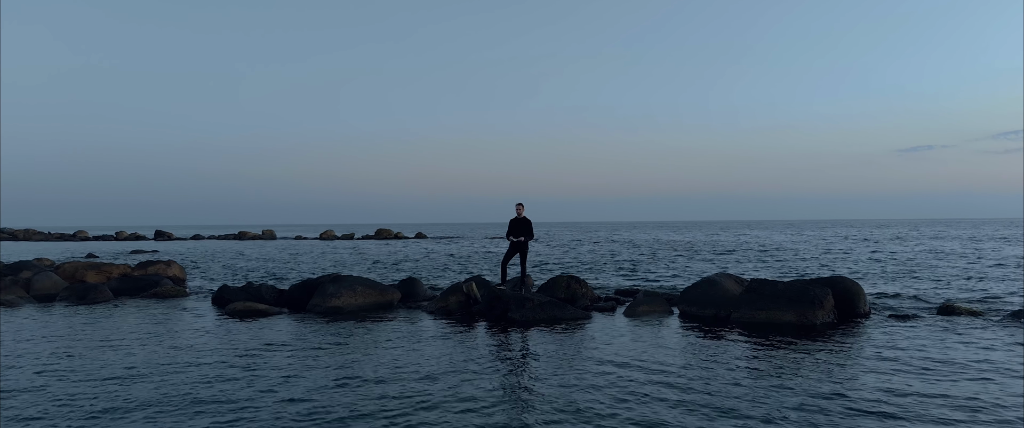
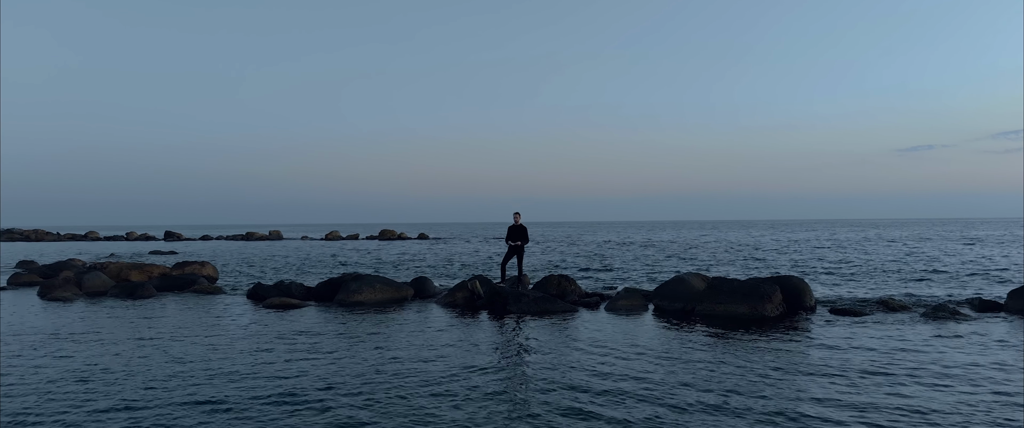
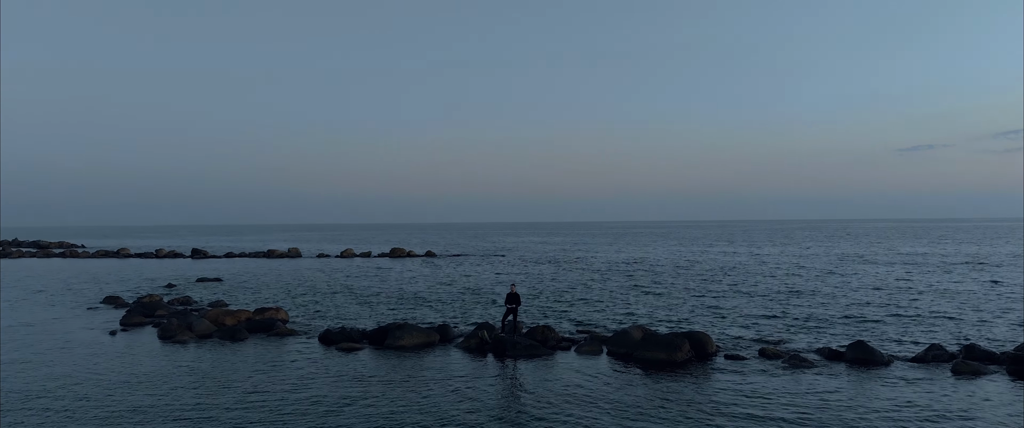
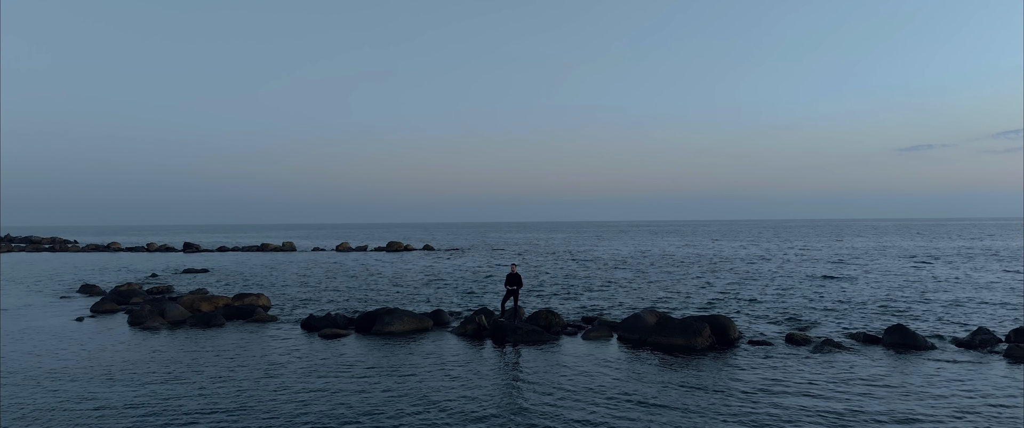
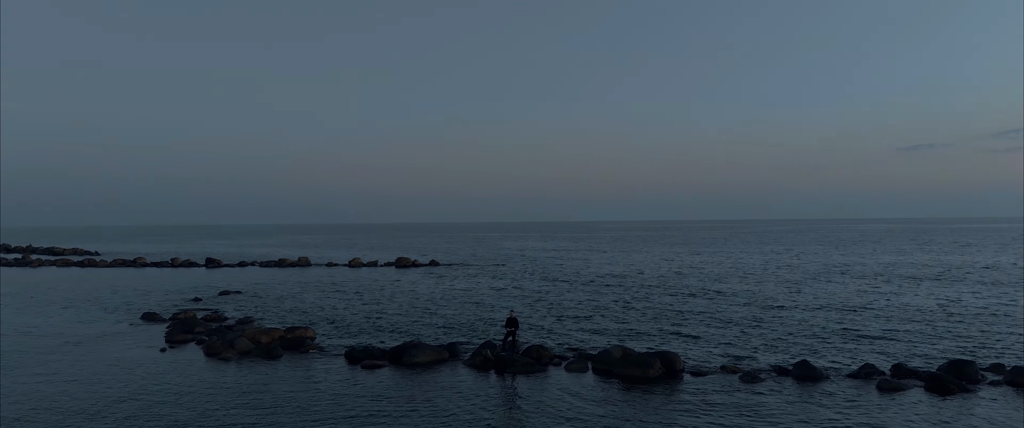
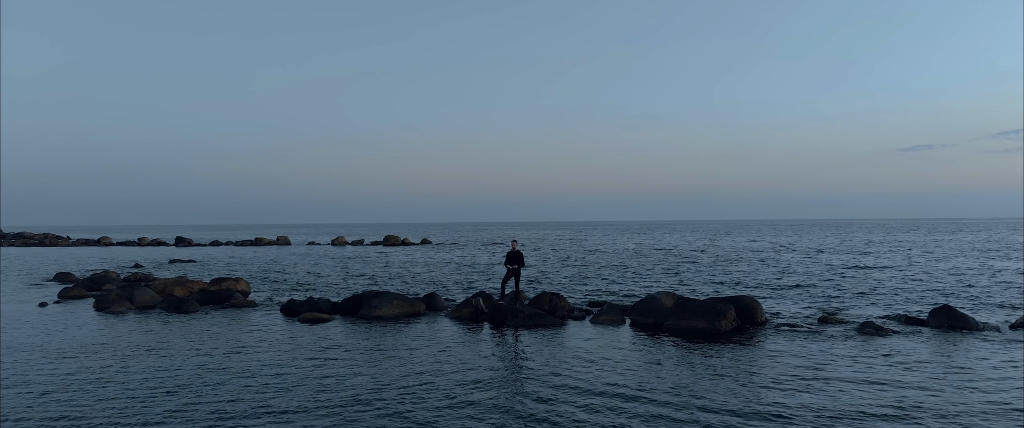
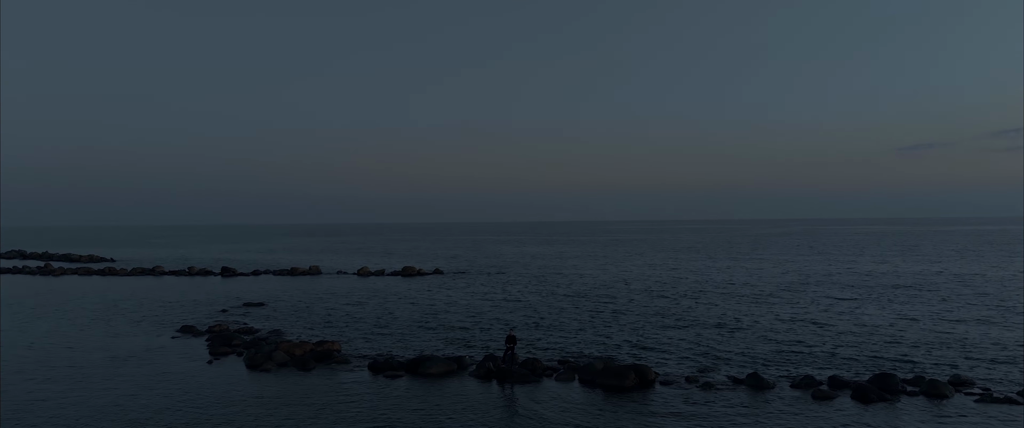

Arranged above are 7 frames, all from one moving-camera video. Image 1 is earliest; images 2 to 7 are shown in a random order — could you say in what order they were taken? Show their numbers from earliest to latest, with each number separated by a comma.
2, 6, 4, 3, 5, 7
